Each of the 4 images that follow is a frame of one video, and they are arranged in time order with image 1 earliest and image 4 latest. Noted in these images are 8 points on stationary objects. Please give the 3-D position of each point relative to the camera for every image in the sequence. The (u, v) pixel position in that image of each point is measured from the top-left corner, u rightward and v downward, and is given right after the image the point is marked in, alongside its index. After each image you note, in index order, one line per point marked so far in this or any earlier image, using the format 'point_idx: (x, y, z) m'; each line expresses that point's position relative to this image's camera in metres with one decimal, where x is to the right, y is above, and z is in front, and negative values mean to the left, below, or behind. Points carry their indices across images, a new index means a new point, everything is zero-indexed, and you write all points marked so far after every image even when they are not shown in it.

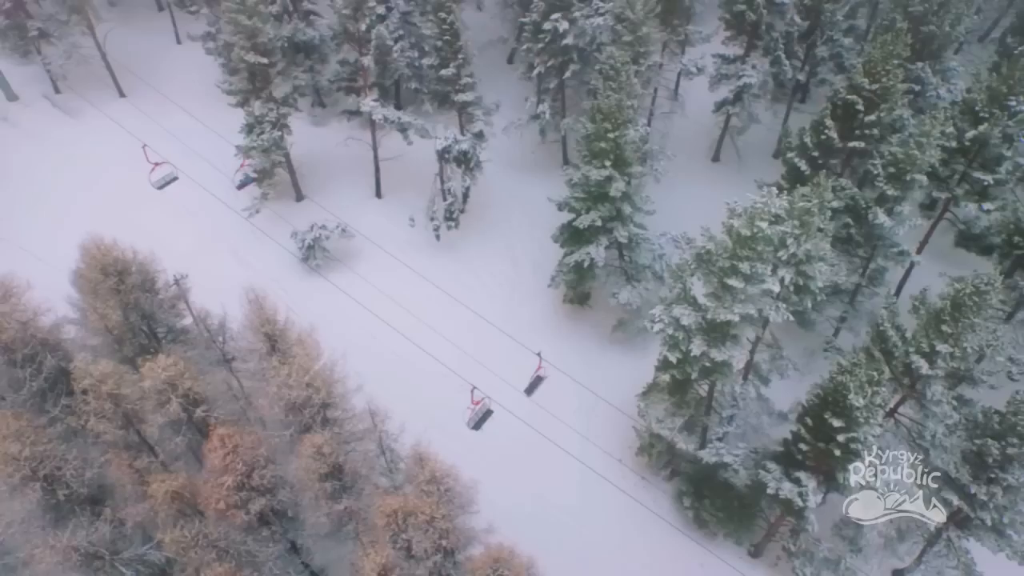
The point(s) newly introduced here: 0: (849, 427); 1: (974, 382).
0: (+9.1, -3.8, +17.9) m
1: (+13.7, -2.8, +19.4) m
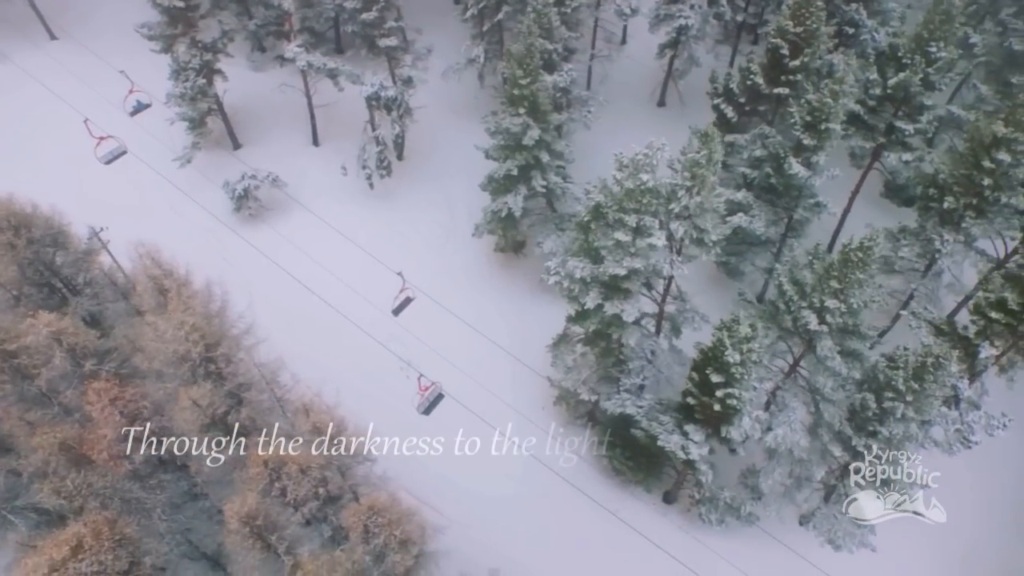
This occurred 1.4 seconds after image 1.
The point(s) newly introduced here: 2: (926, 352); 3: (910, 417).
0: (+5.9, -2.6, +18.1) m
1: (+10.4, -1.4, +19.4) m
2: (+11.1, -1.7, +17.6) m
3: (+11.2, -3.6, +18.3) m
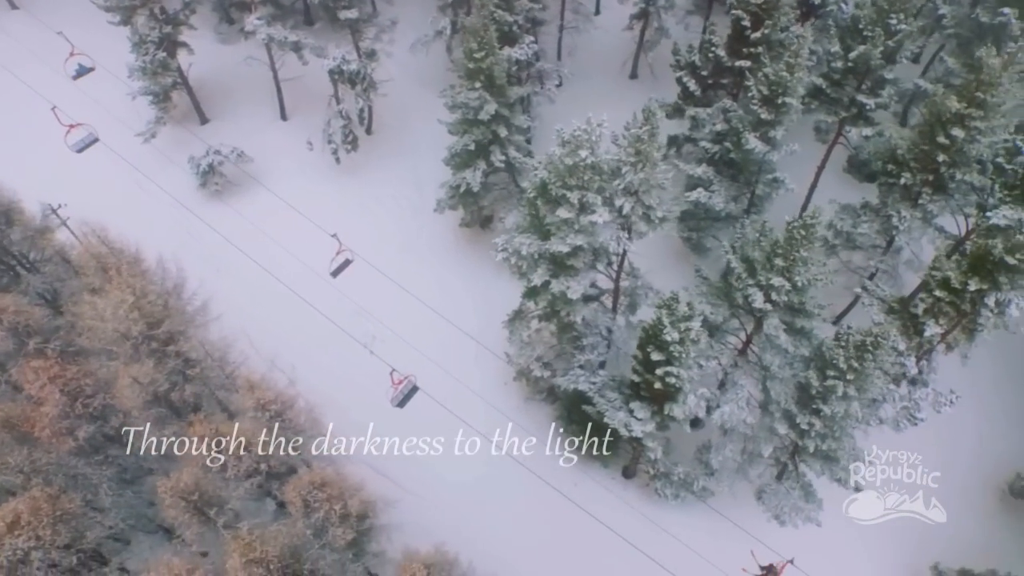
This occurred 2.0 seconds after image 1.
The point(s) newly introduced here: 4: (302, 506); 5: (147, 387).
0: (+4.3, -2.0, +18.1) m
1: (+8.8, -0.8, +19.4) m
2: (+9.5, -1.2, +17.6) m
3: (+9.5, -3.0, +18.3) m
4: (-5.6, -5.8, +17.4) m
5: (-9.8, -2.7, +17.6) m
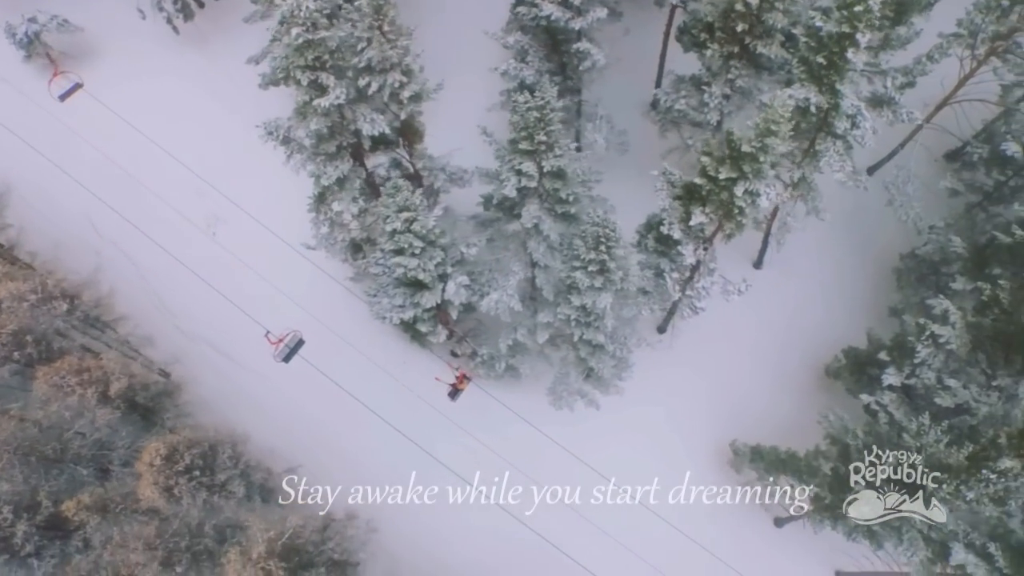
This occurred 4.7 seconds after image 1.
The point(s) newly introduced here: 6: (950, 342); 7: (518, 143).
0: (-2.8, +1.0, +17.7) m
1: (+1.7, +2.4, +18.6) m
2: (+2.4, +1.7, +16.9) m
3: (+2.5, +0.1, +18.0) m
4: (-12.6, -2.9, +18.0) m
5: (-16.9, +0.3, +17.7) m
6: (+12.4, -1.5, +18.5) m
7: (+0.4, +4.0, +17.7) m
